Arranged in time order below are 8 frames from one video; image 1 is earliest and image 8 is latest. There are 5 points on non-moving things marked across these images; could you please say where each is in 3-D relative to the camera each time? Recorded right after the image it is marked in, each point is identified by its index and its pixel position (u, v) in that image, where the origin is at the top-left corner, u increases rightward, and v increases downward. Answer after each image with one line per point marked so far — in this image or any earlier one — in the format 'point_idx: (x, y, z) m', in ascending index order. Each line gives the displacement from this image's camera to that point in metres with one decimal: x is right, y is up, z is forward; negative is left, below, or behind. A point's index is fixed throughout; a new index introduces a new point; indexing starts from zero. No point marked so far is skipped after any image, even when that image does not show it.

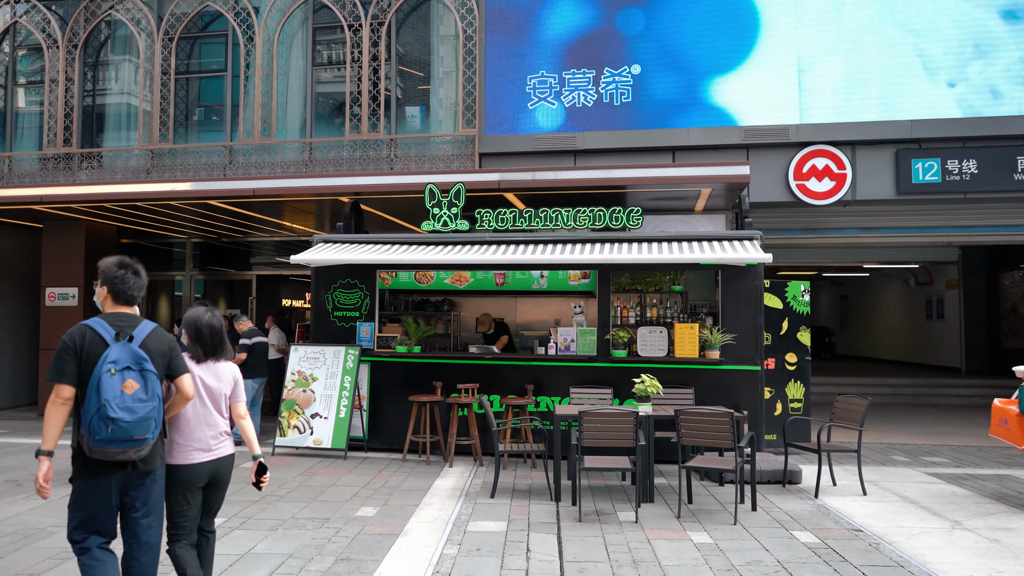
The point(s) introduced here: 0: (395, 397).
0: (-1.2, -1.1, +8.1) m
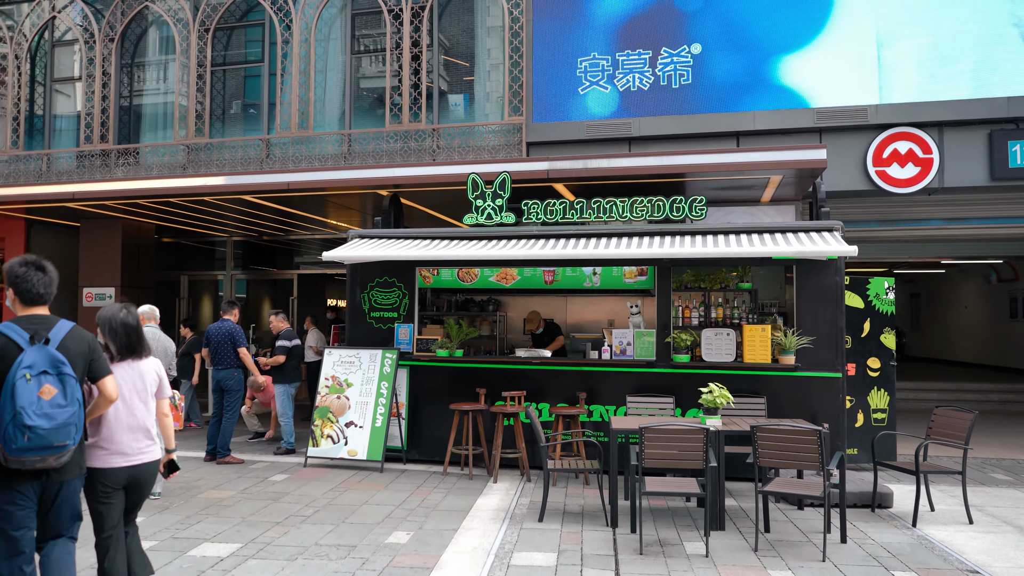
0: (-0.7, -1.1, +7.5) m
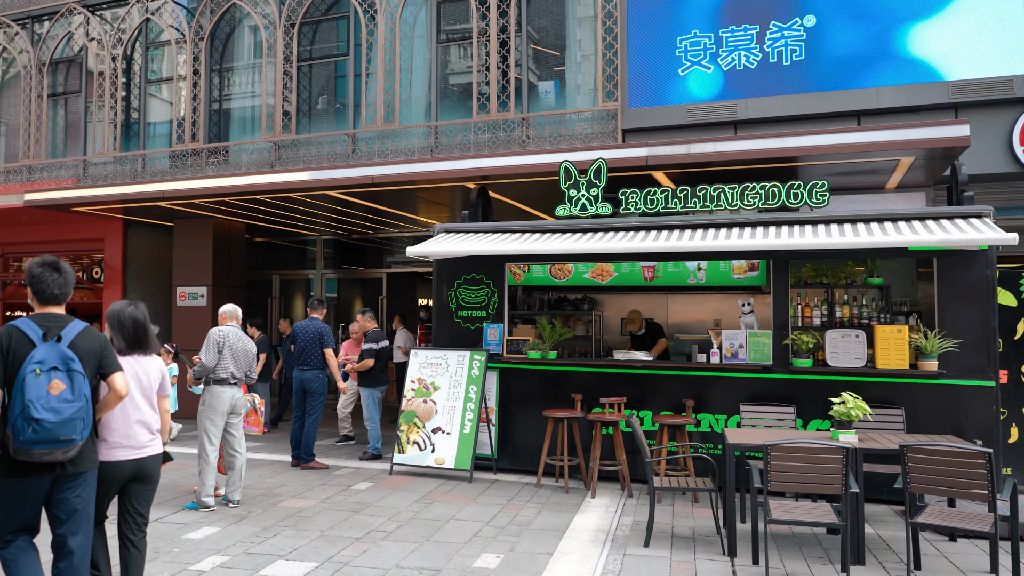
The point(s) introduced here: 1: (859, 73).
0: (+0.2, -1.1, +7.0) m
1: (+3.5, +2.2, +8.2) m
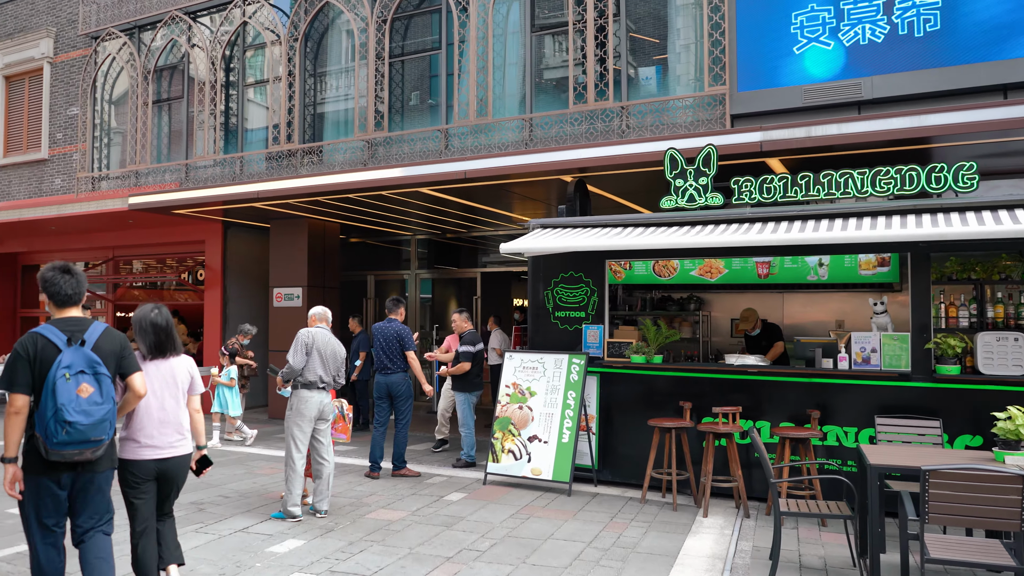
0: (+1.0, -1.1, +6.5) m
1: (+4.5, +2.2, +7.3) m
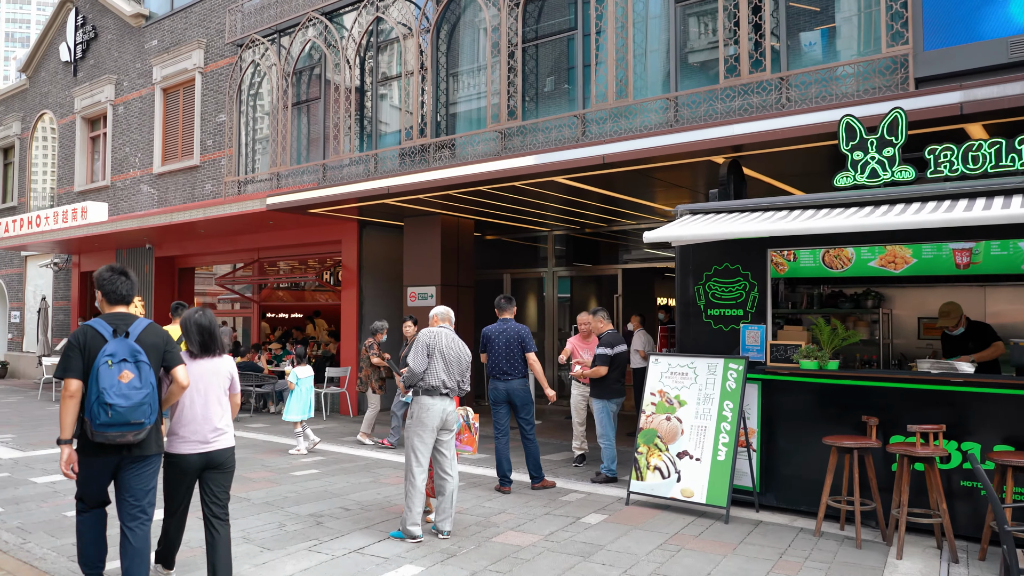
0: (+2.0, -1.0, +5.5) m
1: (+5.5, +2.3, +5.7) m
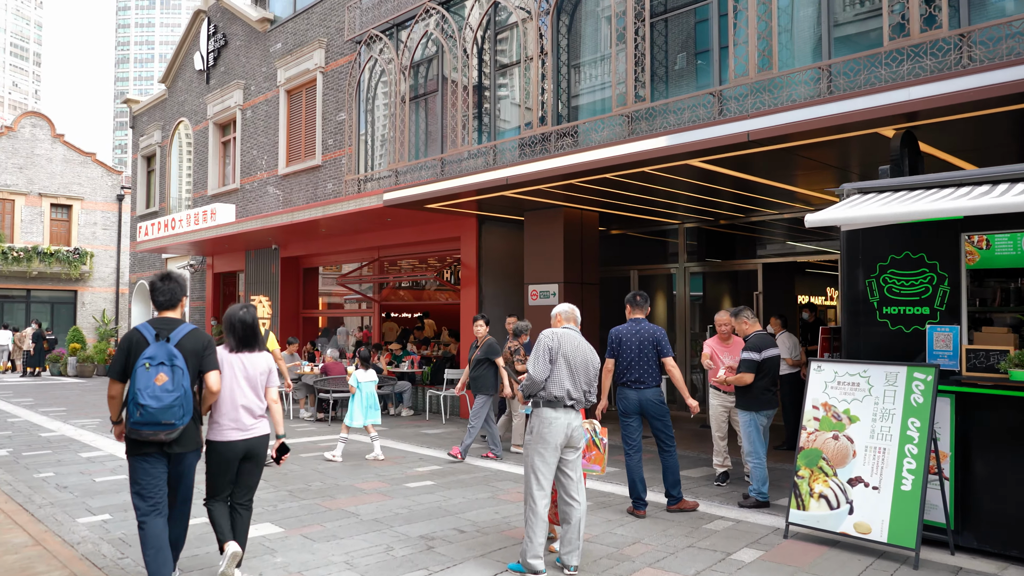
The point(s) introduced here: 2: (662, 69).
0: (+2.8, -1.0, +4.4) m
1: (+6.3, +2.4, +4.1) m
2: (+1.7, +2.5, +9.3) m
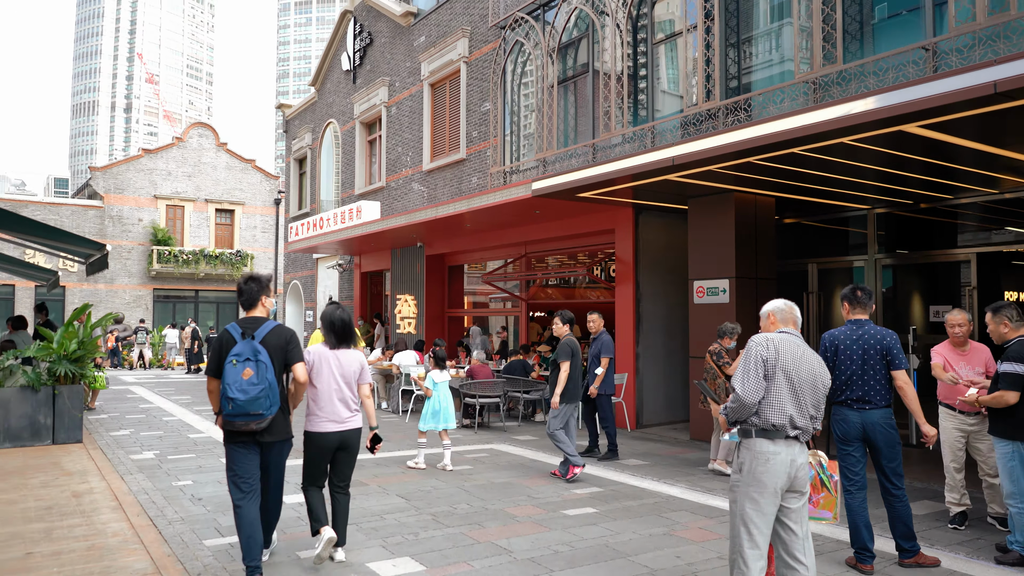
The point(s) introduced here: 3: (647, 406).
0: (+3.6, -0.9, +2.9) m
1: (+7.0, +2.4, +2.0) m
2: (+3.4, +2.6, +7.9) m
3: (+1.7, -1.5, +10.4) m
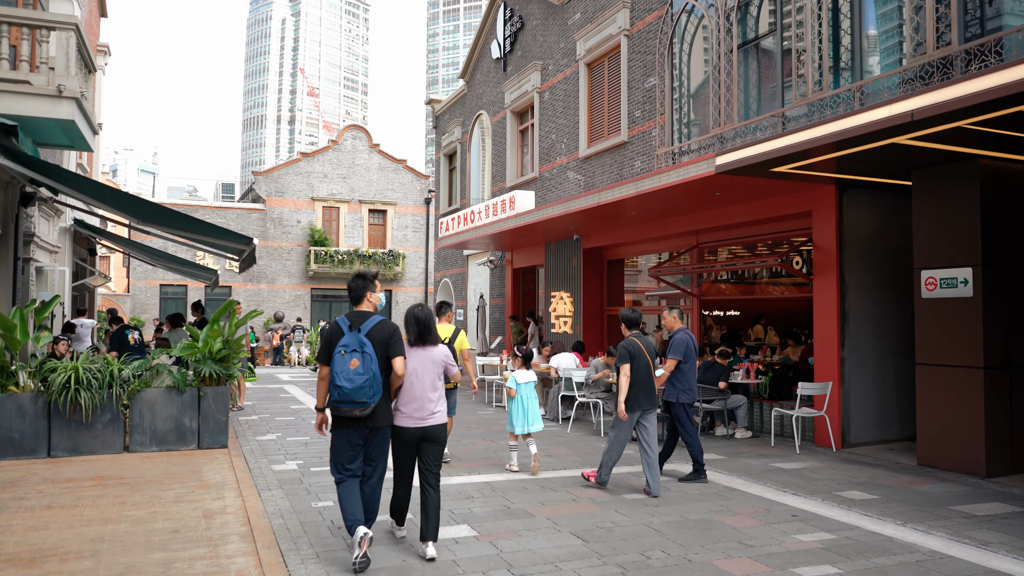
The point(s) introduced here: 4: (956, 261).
0: (+4.2, -0.8, +1.0) m
1: (+7.3, +2.5, -0.5) m
2: (+4.8, +2.7, +5.9) m
3: (+3.7, -1.4, +8.7) m
4: (+4.1, +0.2, +7.4) m
